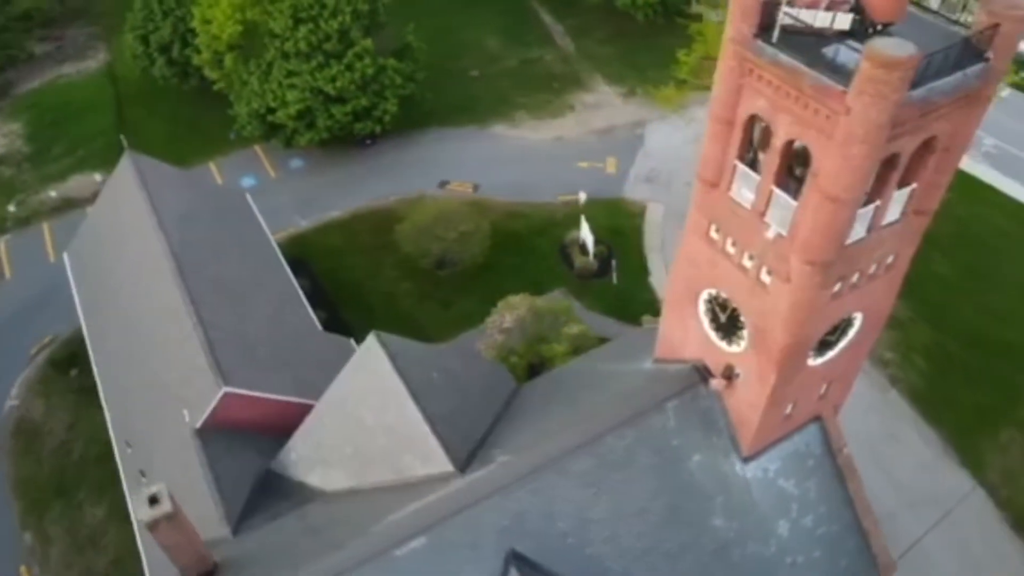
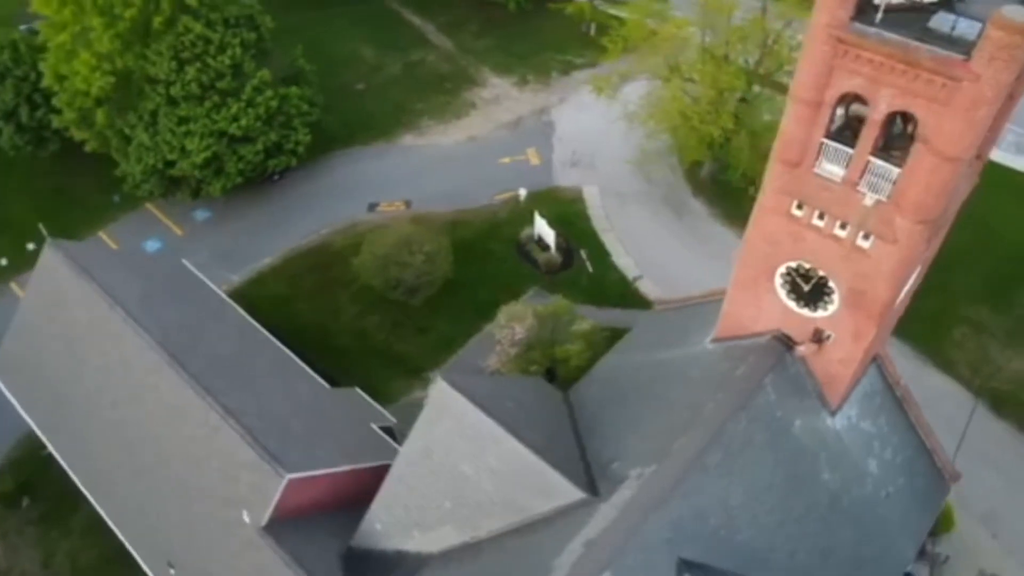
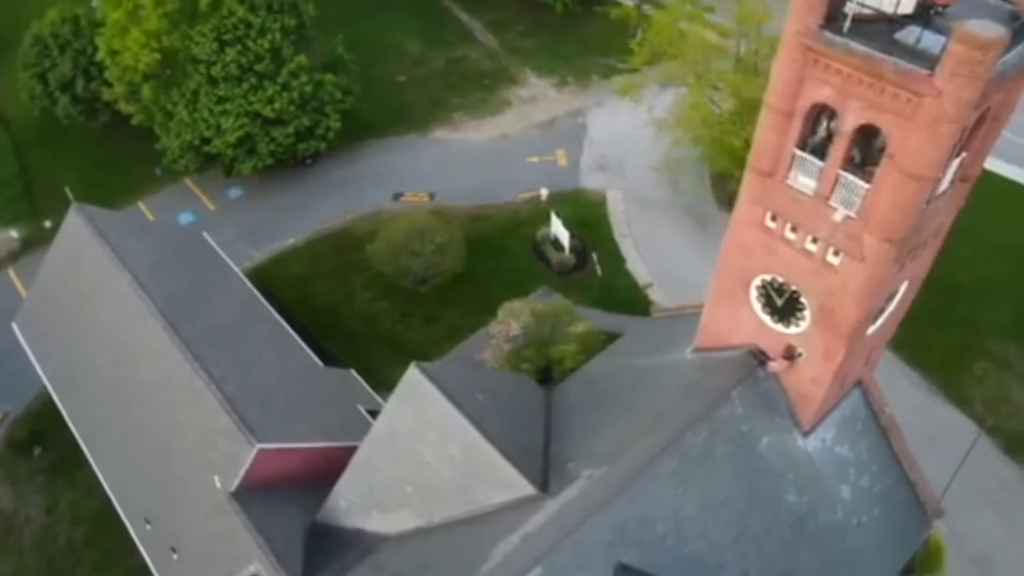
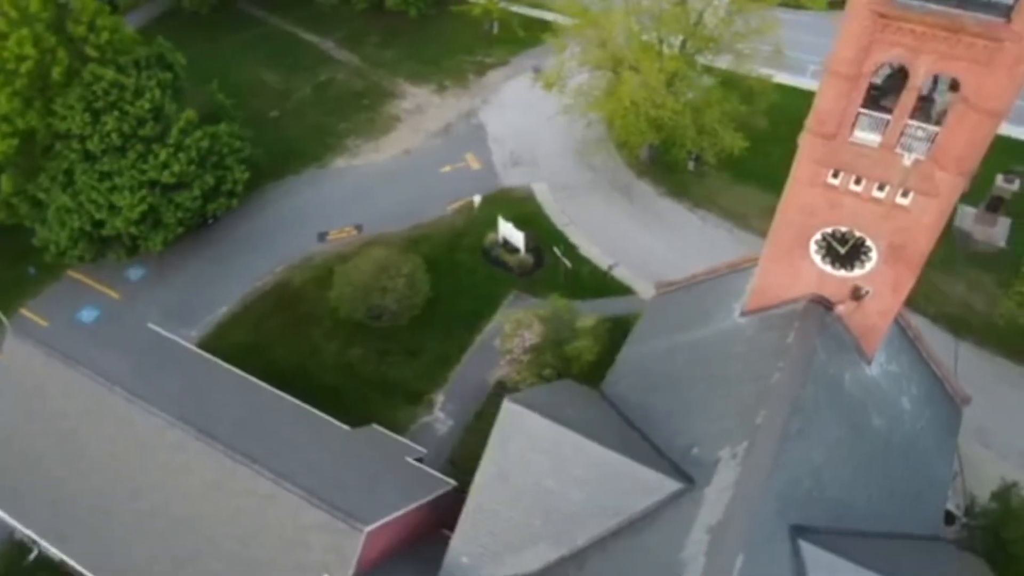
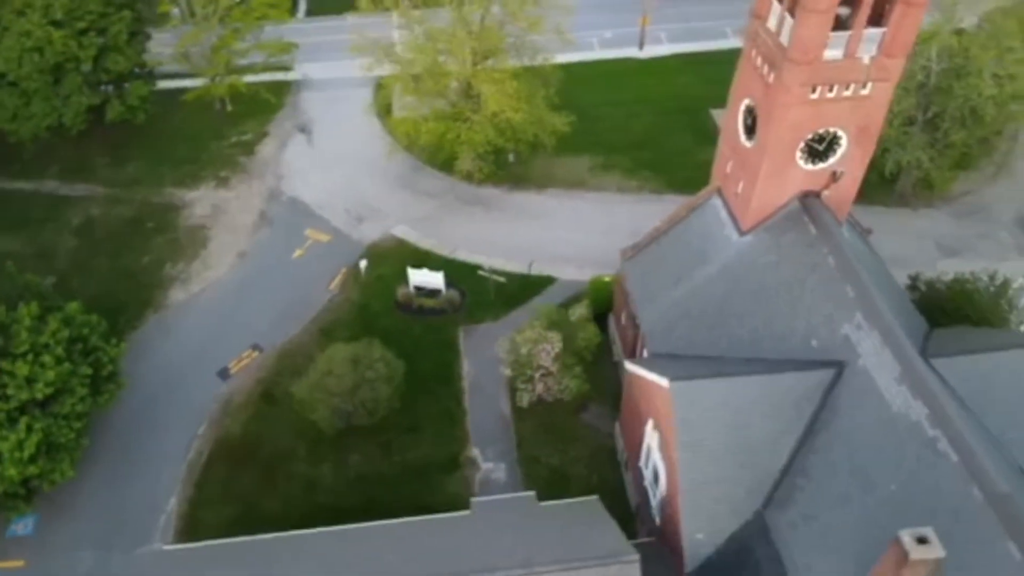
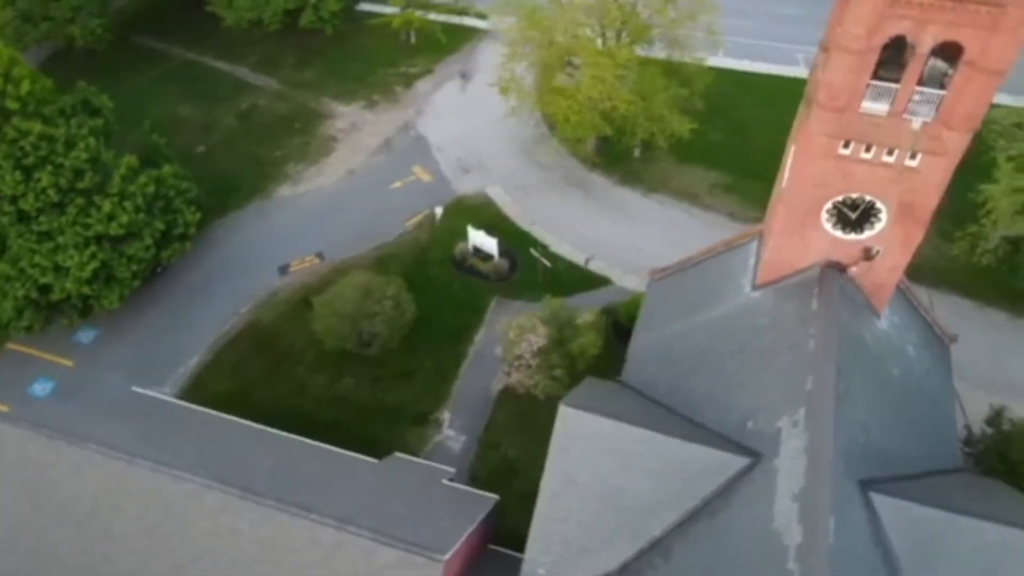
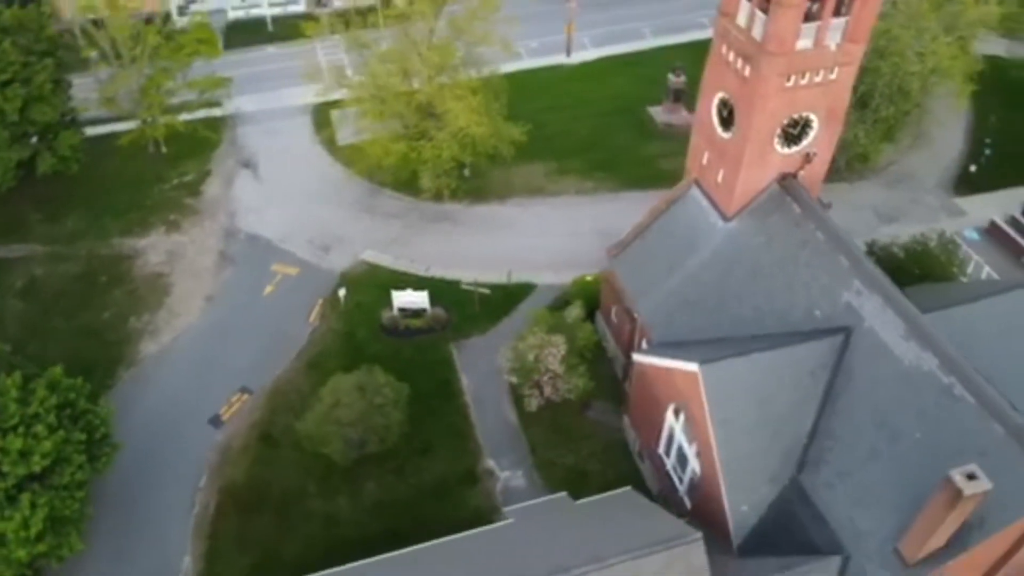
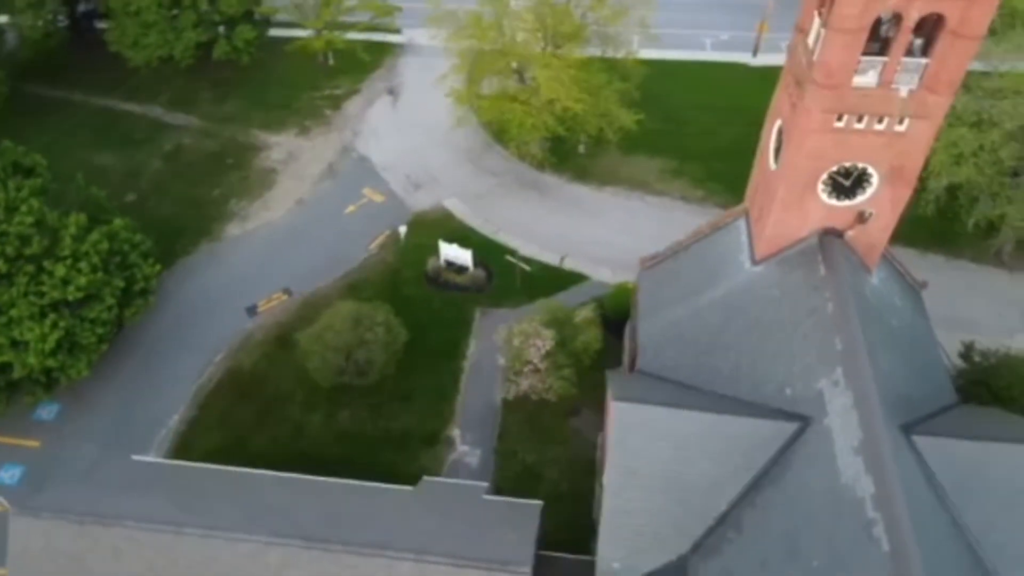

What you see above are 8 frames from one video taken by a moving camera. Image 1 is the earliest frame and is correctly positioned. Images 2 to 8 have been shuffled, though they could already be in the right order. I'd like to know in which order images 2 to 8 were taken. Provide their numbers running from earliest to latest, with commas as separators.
3, 2, 4, 6, 8, 5, 7
